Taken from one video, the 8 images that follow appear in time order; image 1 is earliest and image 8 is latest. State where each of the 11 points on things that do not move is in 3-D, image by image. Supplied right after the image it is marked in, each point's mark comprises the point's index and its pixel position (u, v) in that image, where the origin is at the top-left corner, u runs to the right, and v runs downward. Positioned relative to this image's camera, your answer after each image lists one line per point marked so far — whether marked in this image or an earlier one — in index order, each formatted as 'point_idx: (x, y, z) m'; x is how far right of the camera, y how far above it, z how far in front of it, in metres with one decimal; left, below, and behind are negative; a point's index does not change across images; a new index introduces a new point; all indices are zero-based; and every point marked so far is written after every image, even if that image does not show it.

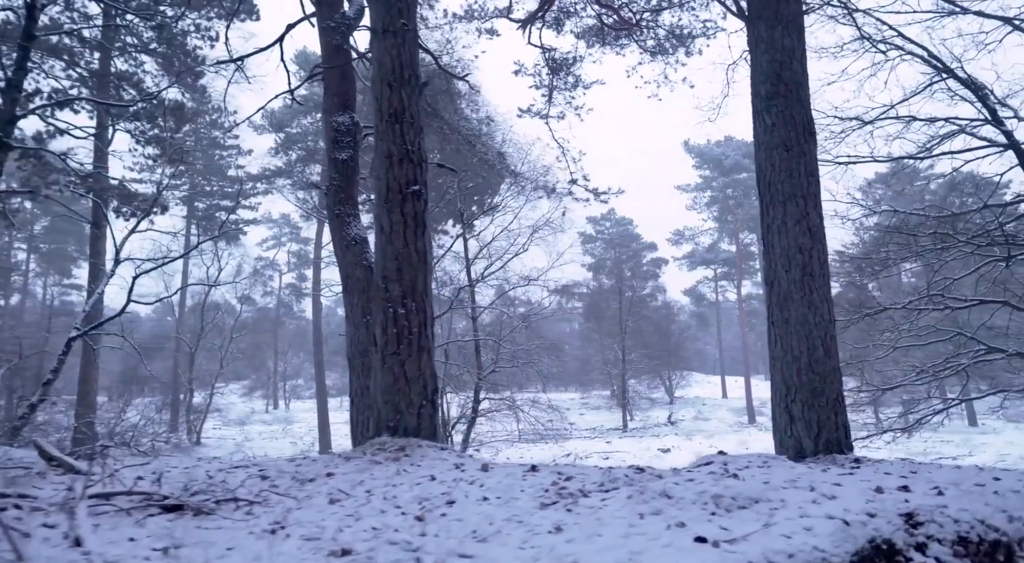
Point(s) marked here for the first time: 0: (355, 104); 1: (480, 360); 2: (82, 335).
0: (-1.6, +1.8, +8.3) m
1: (-0.7, -1.7, +17.5) m
2: (-6.2, -0.8, +11.7) m
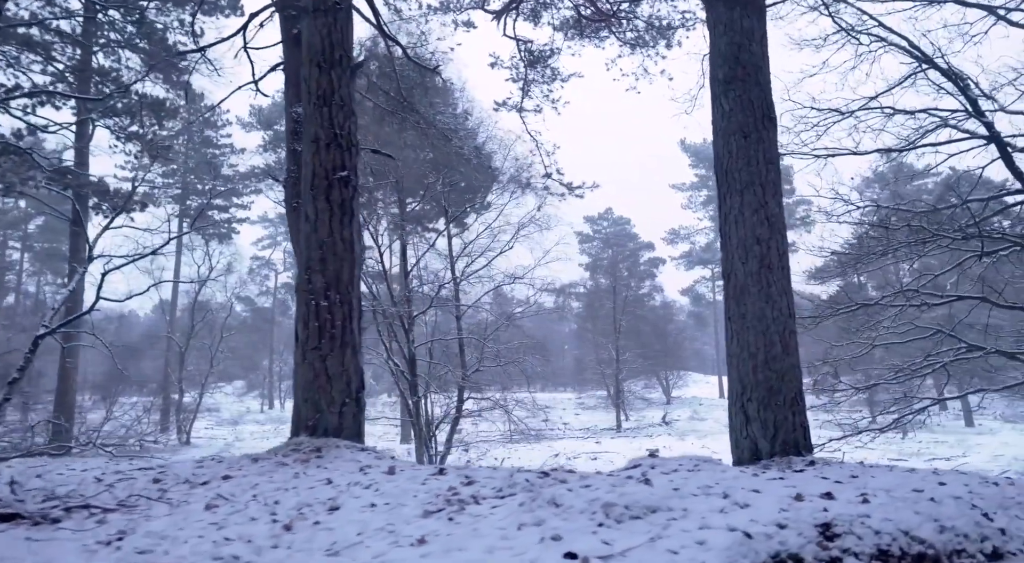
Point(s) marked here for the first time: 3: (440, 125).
0: (-2.0, +1.9, +8.1) m
1: (-1.0, -1.7, +17.3) m
2: (-6.6, -0.7, +11.5) m
3: (-1.0, +2.3, +11.7) m
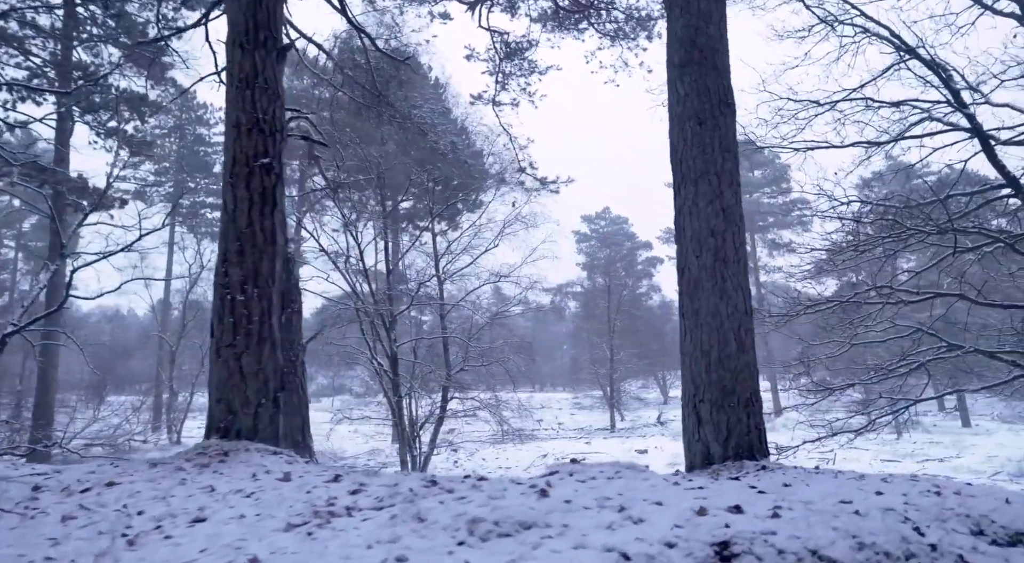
0: (-2.3, +1.9, +7.8) m
1: (-1.4, -1.6, +17.1) m
2: (-6.9, -0.7, +11.2) m
3: (-1.4, +2.3, +11.5) m
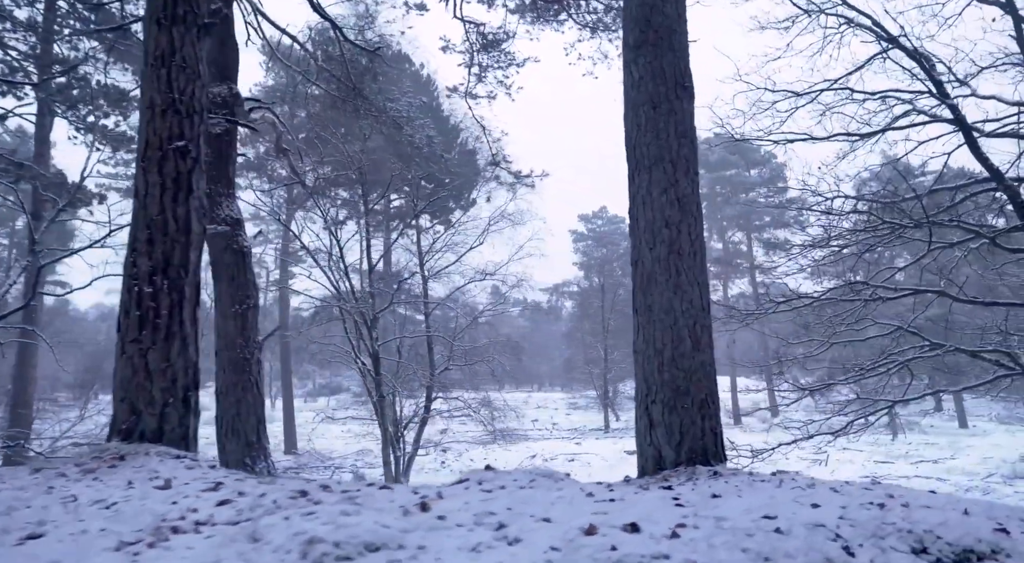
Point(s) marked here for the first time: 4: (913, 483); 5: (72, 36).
0: (-2.6, +1.9, +7.6) m
1: (-1.7, -1.6, +16.8) m
2: (-7.2, -0.6, +11.0) m
3: (-1.7, +2.3, +11.2) m
4: (+8.5, -4.3, +17.1) m
5: (-8.9, +5.0, +16.2) m
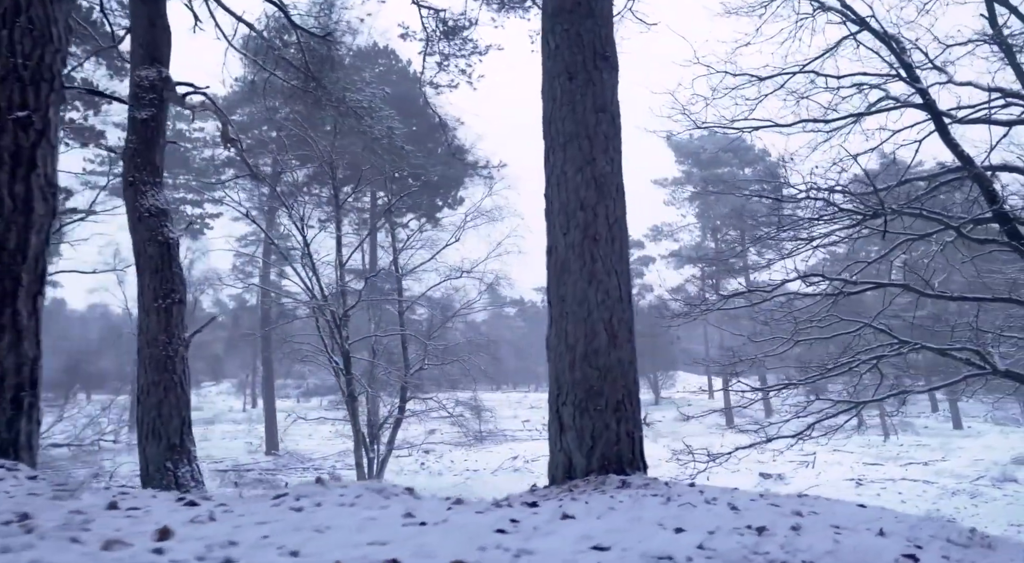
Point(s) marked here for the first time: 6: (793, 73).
0: (-3.1, +2.0, +7.2) m
1: (-2.1, -1.6, +16.4) m
2: (-7.7, -0.6, +10.6) m
3: (-2.1, +2.4, +10.8) m
4: (+8.0, -4.2, +16.7) m
5: (-9.4, +5.0, +15.9) m
6: (+4.0, +3.0, +11.5) m
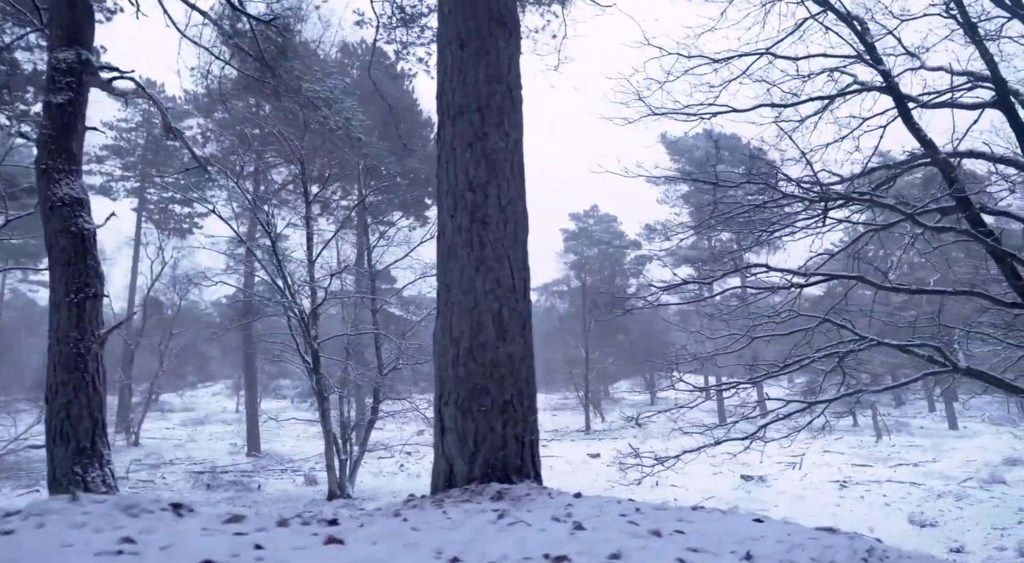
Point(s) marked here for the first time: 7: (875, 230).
0: (-3.6, +2.0, +6.8) m
1: (-2.6, -1.5, +16.0) m
2: (-8.2, -0.5, +10.2) m
3: (-2.6, +2.4, +10.4) m
4: (+7.5, -4.2, +16.3) m
5: (-9.9, +5.1, +15.5) m
6: (+3.5, +3.1, +11.1) m
7: (+3.7, +0.5, +8.1) m
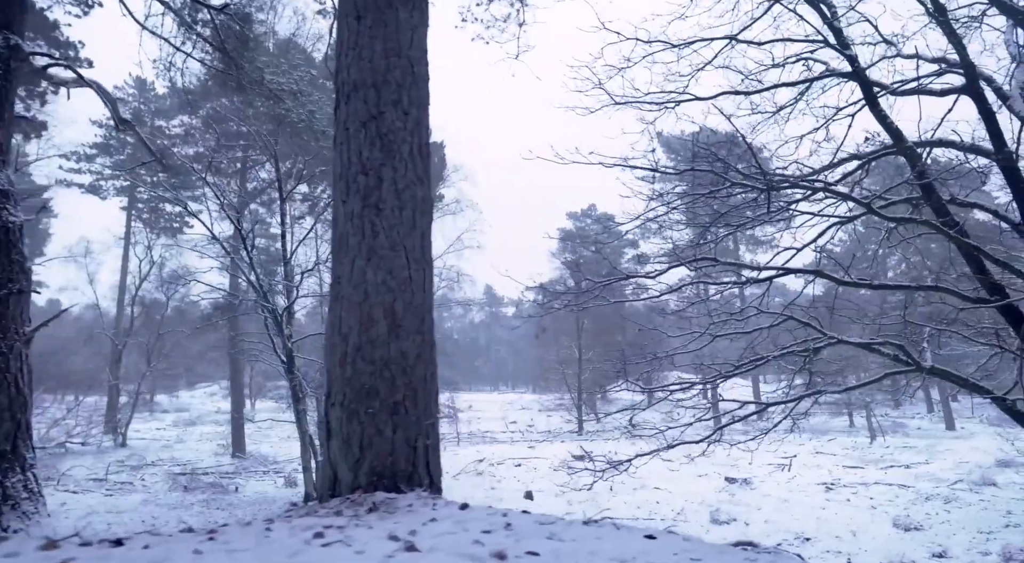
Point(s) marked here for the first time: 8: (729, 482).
0: (-4.0, +2.1, +6.5) m
1: (-3.0, -1.5, +15.8) m
2: (-8.5, -0.5, +10.0) m
3: (-3.0, +2.5, +10.2) m
4: (+7.1, -4.1, +16.0) m
5: (-10.2, +5.1, +15.3) m
6: (+3.1, +3.1, +10.8) m
7: (+3.3, +0.6, +7.8) m
8: (+4.3, -4.0, +15.9) m
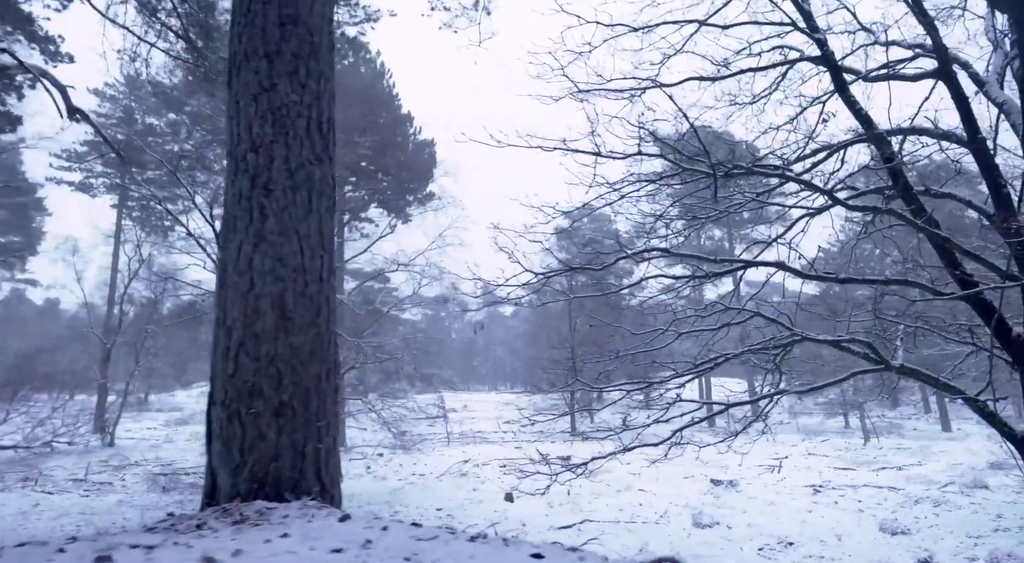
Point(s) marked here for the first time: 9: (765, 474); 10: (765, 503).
0: (-4.3, +2.1, +6.3) m
1: (-3.3, -1.4, +15.5) m
2: (-8.9, -0.5, +9.7) m
3: (-3.4, +2.5, +9.9) m
4: (+6.8, -4.1, +15.7) m
5: (-10.6, +5.2, +15.0) m
6: (+2.7, +3.1, +10.5) m
7: (+2.9, +0.6, +7.6) m
8: (+4.0, -3.9, +15.6) m
9: (+5.5, -4.2, +17.3) m
10: (+4.5, -4.0, +14.4) m
